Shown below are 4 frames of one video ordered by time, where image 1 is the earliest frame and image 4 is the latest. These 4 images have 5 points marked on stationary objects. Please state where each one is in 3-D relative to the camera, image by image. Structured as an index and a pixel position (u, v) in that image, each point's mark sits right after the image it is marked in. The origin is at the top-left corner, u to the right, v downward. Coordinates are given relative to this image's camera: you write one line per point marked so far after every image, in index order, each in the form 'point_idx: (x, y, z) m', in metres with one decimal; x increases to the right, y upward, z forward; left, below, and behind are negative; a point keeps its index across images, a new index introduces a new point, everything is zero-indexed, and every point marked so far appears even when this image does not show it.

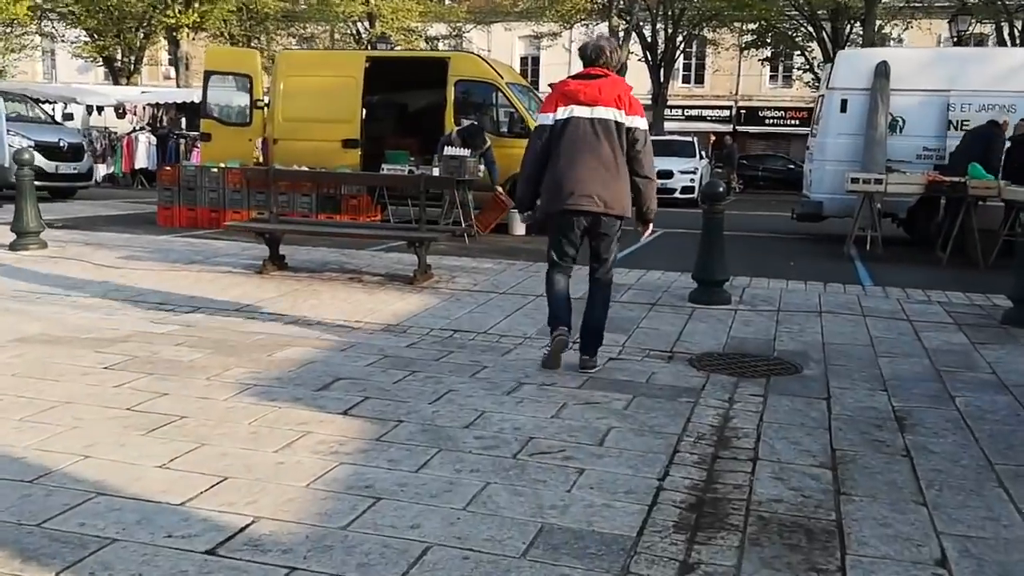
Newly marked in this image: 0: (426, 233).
0: (-1.0, +0.6, +10.0) m
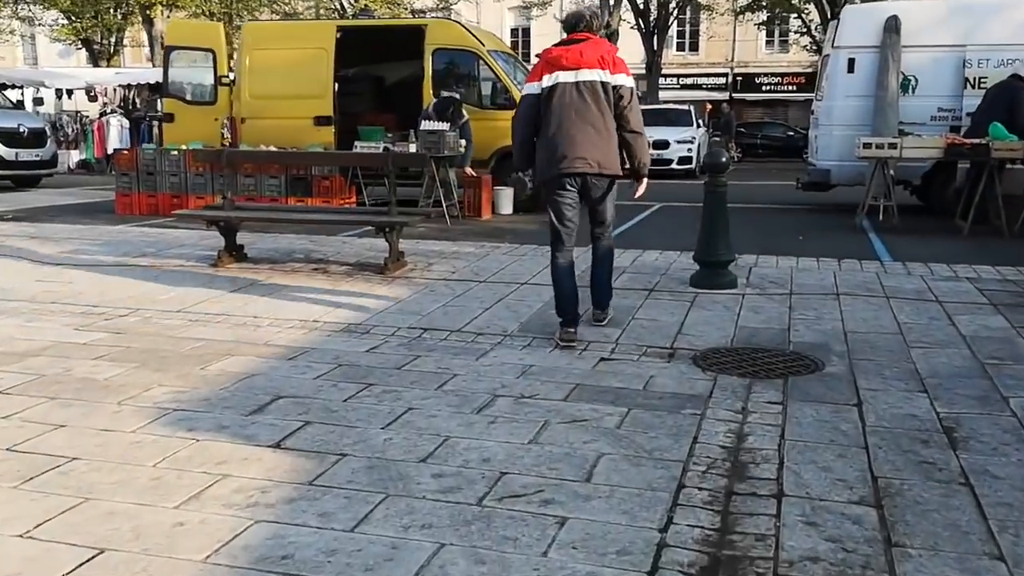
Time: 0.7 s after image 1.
0: (-1.1, +0.7, +9.0) m
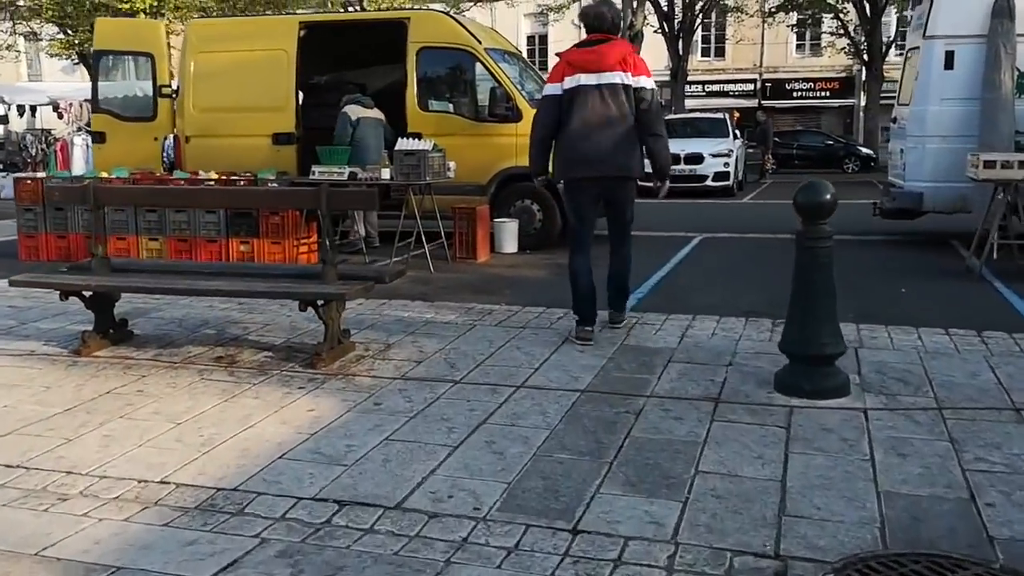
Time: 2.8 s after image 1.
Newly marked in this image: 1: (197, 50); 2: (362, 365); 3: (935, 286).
0: (-1.2, 0.0, +6.2) m
1: (-4.1, +3.1, +11.9) m
2: (-1.0, -0.5, +6.0) m
3: (+4.0, +0.1, +8.6) m
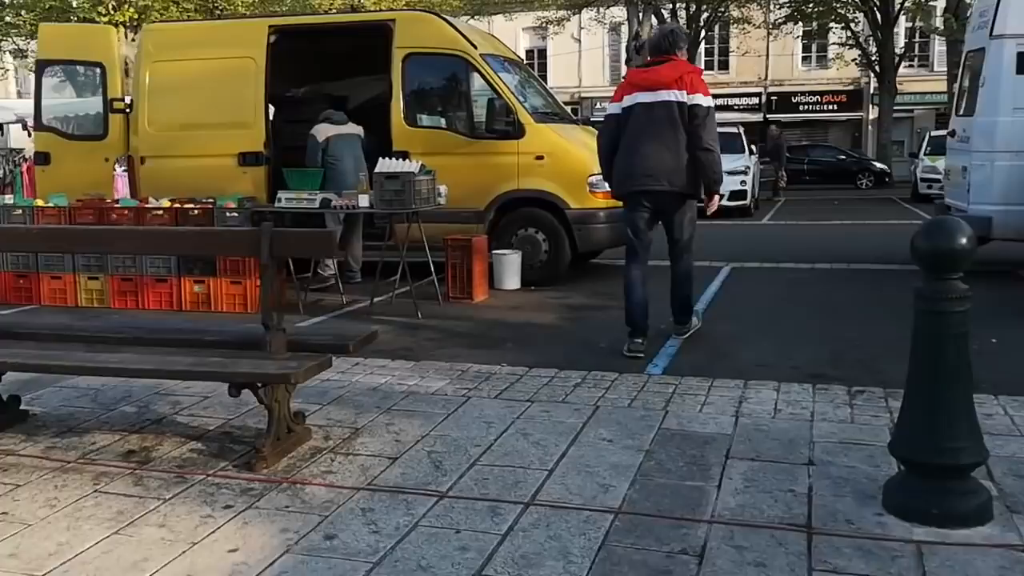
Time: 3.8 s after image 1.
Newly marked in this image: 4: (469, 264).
0: (-1.2, -0.3, +4.6) m
1: (-4.1, +2.6, +10.5) m
2: (-1.0, -0.9, +4.5) m
3: (+4.0, -0.3, +7.1) m
4: (-0.4, +0.2, +8.9) m
